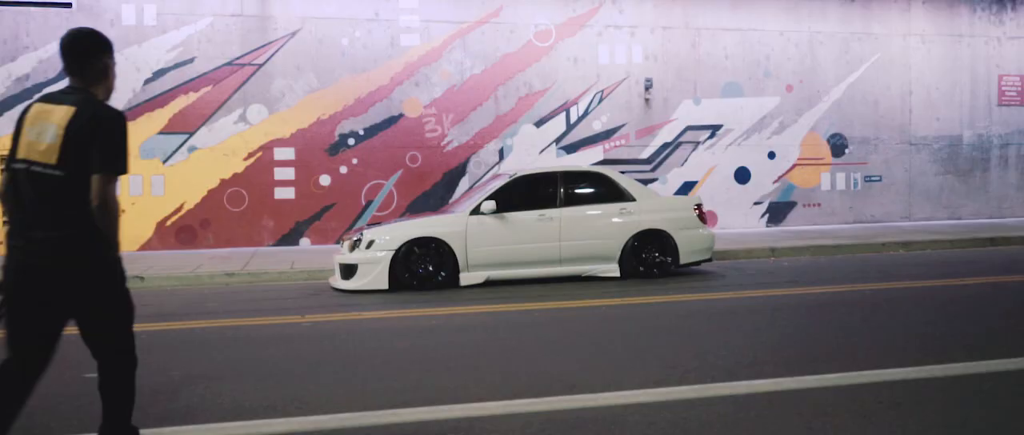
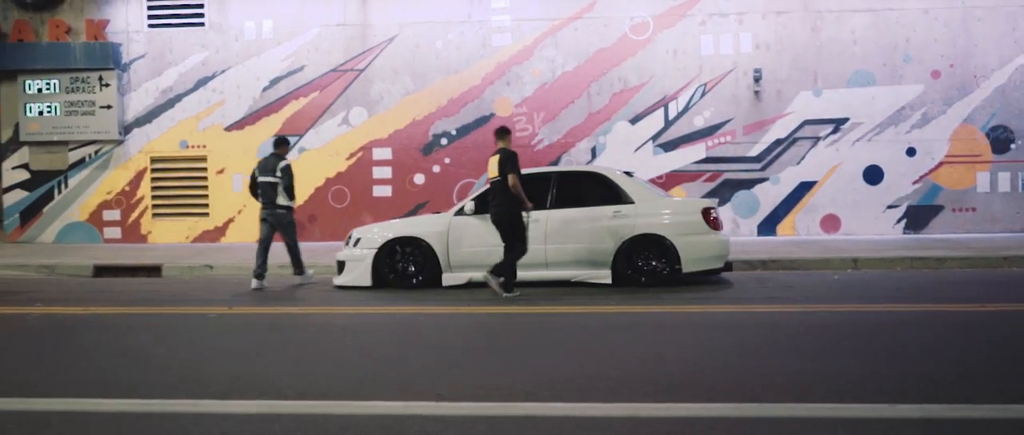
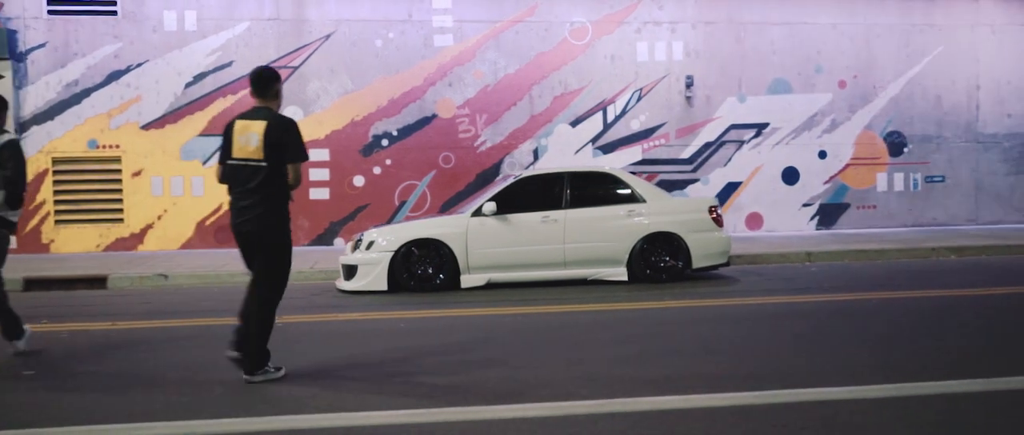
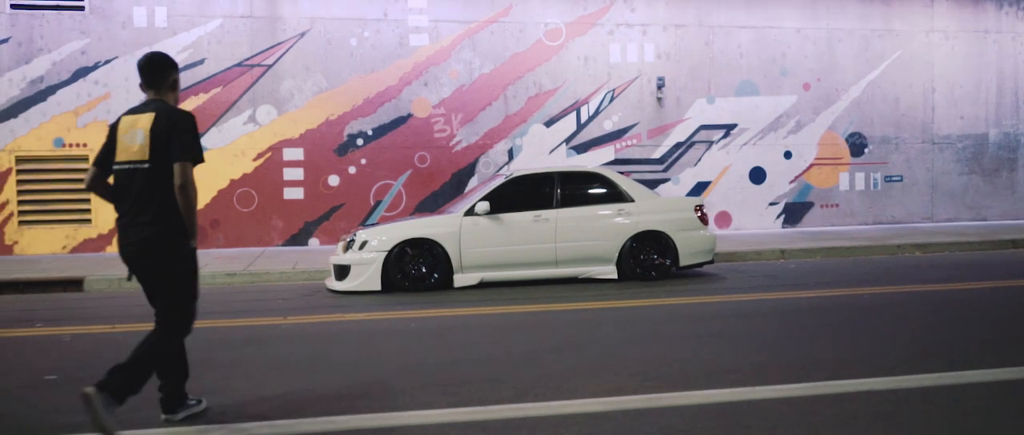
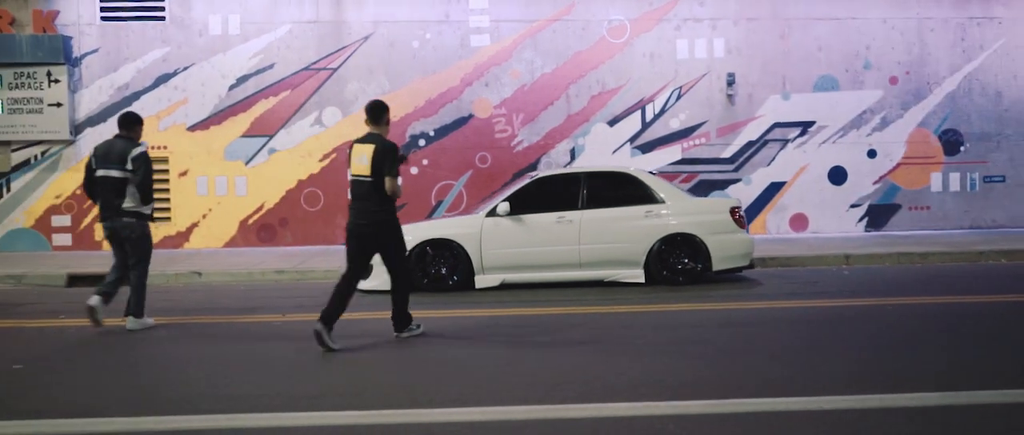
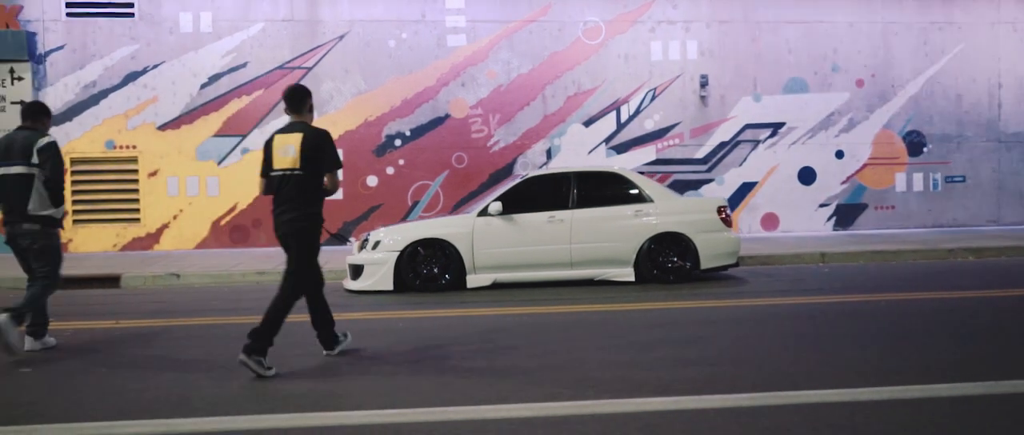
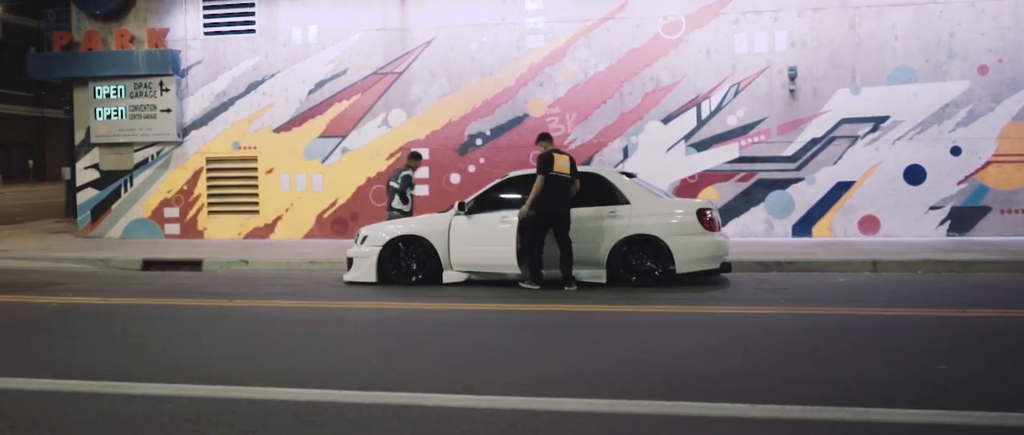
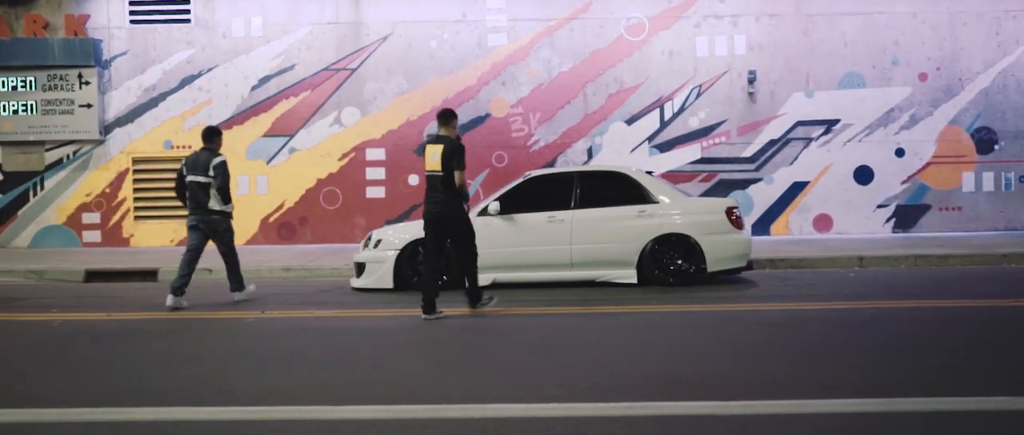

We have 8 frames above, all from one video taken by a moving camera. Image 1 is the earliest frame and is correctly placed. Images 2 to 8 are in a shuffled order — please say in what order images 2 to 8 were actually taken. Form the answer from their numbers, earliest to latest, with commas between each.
4, 3, 6, 5, 8, 2, 7
